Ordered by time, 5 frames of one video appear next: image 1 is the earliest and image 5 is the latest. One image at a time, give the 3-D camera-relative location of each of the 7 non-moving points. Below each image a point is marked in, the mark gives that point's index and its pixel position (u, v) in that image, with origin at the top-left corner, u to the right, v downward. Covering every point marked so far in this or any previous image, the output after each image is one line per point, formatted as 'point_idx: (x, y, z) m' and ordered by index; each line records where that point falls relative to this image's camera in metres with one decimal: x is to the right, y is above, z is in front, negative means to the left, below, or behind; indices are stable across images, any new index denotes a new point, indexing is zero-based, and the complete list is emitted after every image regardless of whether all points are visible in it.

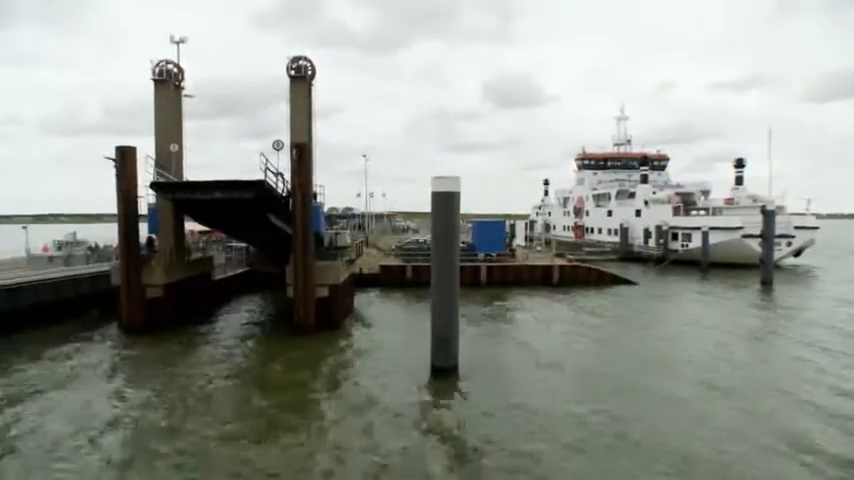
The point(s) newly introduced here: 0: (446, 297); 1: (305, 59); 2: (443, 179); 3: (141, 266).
0: (+0.4, -1.2, +10.6) m
1: (-3.6, +5.4, +15.5) m
2: (+0.4, +1.2, +10.2) m
3: (-7.7, -0.7, +14.2) m
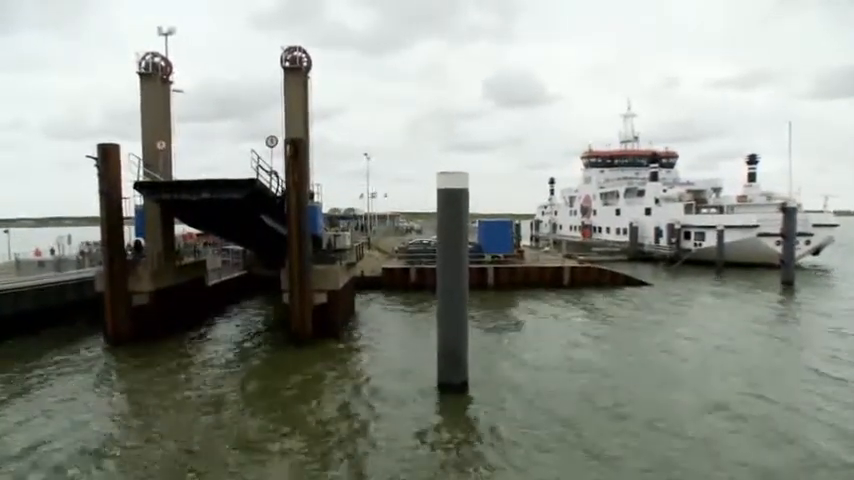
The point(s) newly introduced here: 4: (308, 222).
0: (+0.5, -1.2, +9.6) m
1: (-3.5, +5.3, +14.6) m
2: (+0.4, +1.2, +9.3) m
3: (-7.6, -0.8, +13.3) m
4: (-3.0, +0.5, +13.3) m
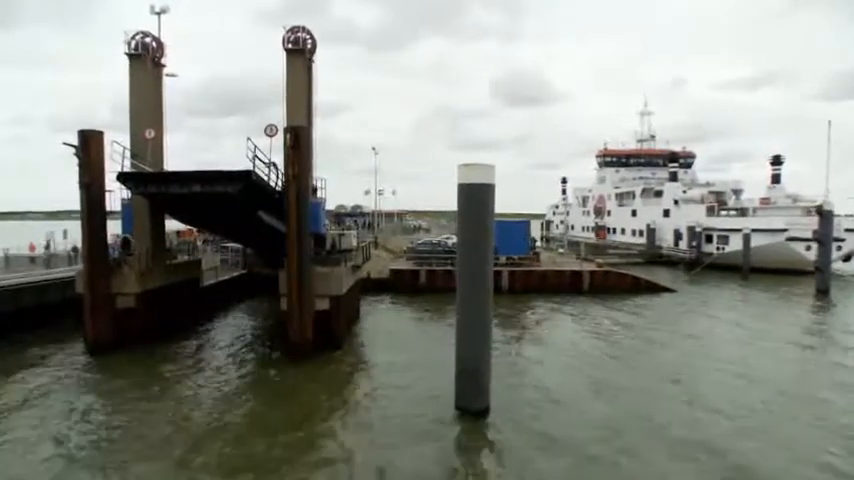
0: (+0.8, -1.2, +8.4) m
1: (-3.1, +5.3, +13.4) m
2: (+0.7, +1.1, +8.1) m
3: (-7.3, -0.7, +12.2) m
4: (-2.7, +0.5, +12.1) m
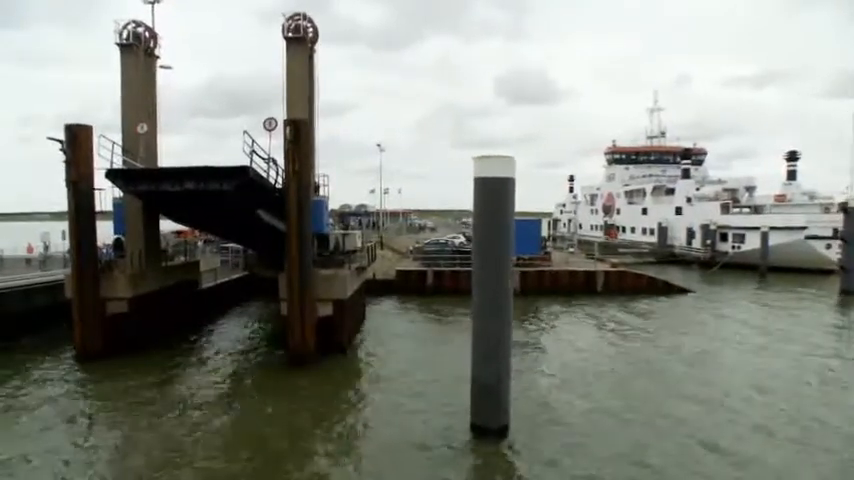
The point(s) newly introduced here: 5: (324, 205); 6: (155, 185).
0: (+0.9, -1.2, +7.7) m
1: (-2.9, +5.3, +12.7) m
2: (+0.9, +1.1, +7.3) m
3: (-7.1, -0.8, +11.5) m
4: (-2.5, +0.5, +11.4) m
5: (-2.8, +0.9, +14.3) m
6: (-5.5, +1.1, +10.7) m
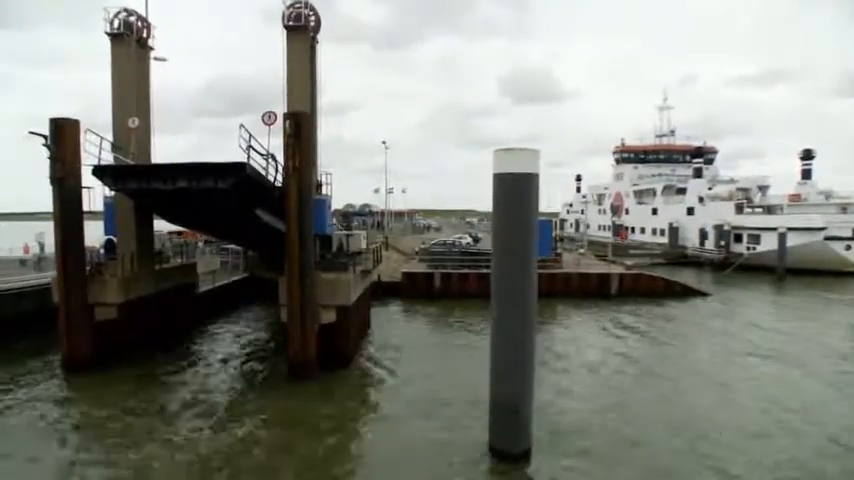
0: (+1.1, -1.3, +7.0) m
1: (-2.7, +5.3, +12.0) m
2: (+1.0, +1.1, +6.6) m
3: (-6.9, -0.8, +10.8) m
4: (-2.3, +0.4, +10.7) m
5: (-2.6, +0.9, +13.6) m
6: (-5.3, +1.1, +10.0) m
